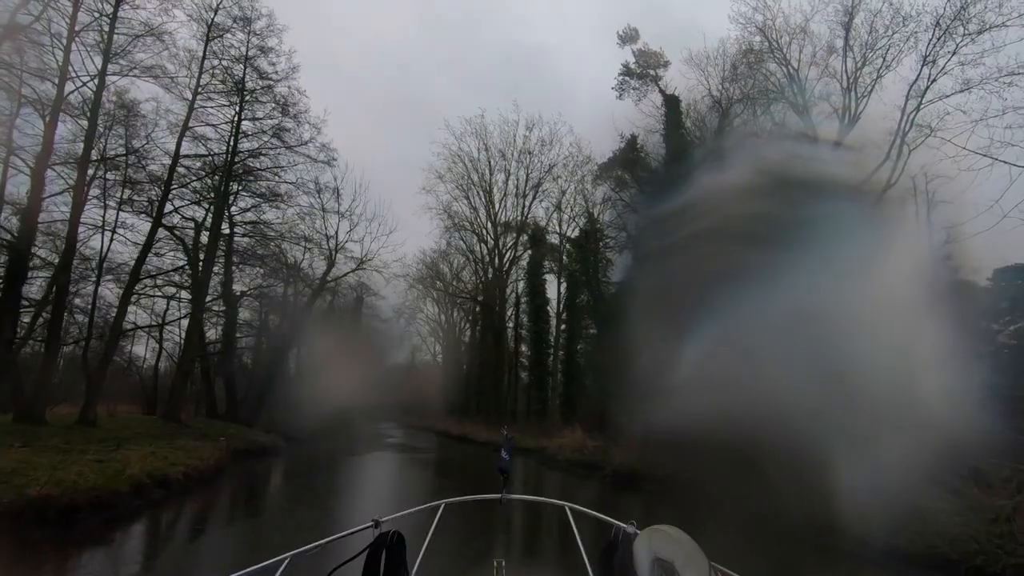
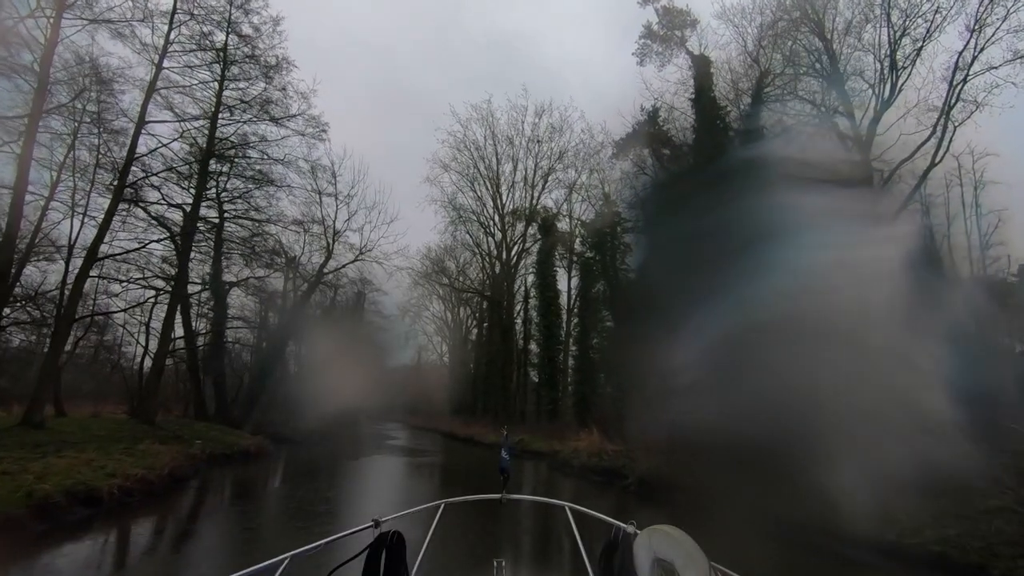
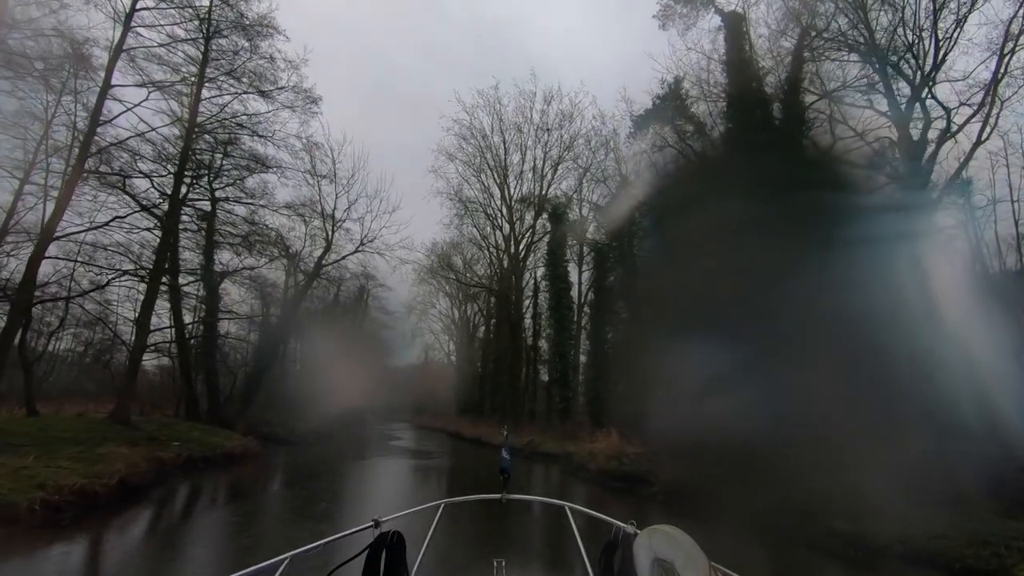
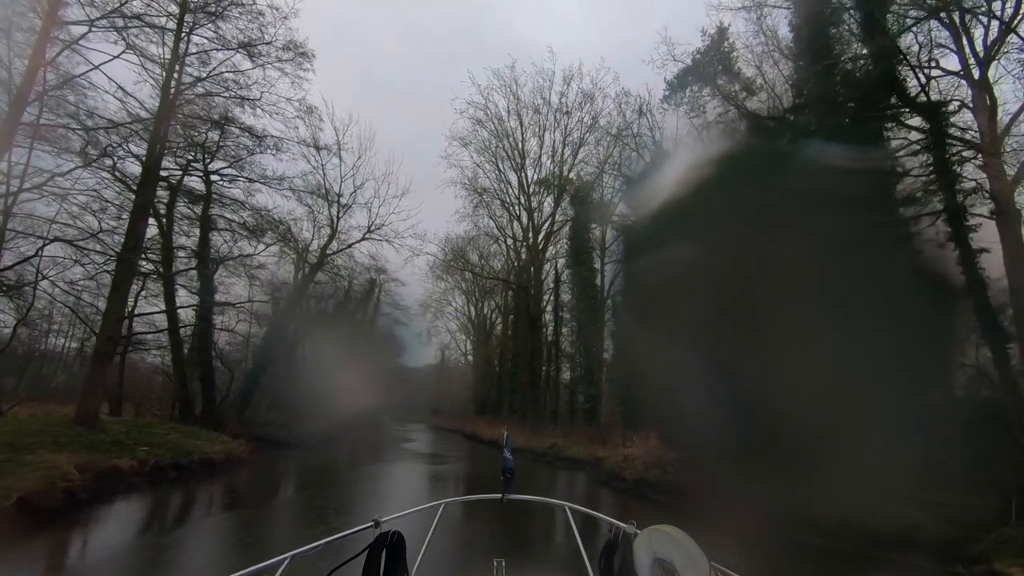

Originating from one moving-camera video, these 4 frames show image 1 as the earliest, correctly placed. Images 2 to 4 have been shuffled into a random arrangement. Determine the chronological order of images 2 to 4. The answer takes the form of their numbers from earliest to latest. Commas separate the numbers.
2, 3, 4
